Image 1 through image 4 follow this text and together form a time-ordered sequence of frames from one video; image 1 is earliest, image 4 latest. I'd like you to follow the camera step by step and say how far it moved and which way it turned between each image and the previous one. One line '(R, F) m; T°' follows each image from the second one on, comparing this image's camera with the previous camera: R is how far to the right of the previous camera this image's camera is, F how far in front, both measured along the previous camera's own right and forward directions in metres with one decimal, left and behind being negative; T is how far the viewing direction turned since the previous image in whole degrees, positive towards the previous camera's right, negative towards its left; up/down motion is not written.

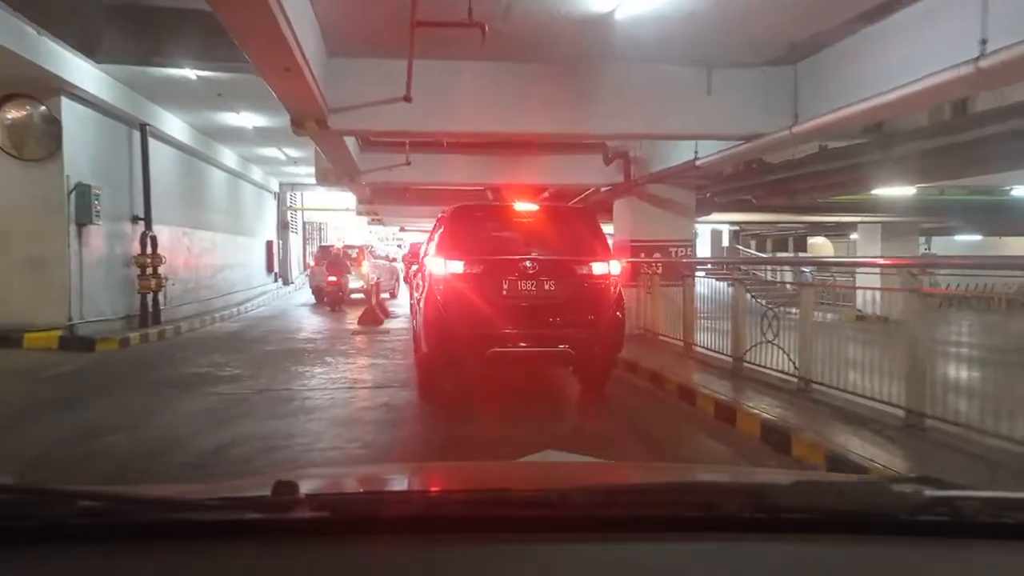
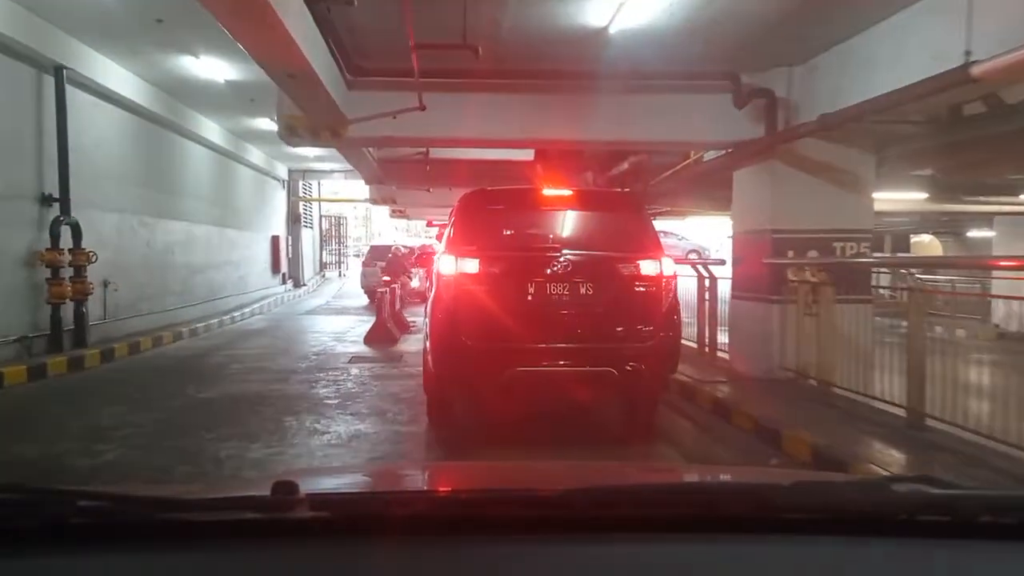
(-0.3, +3.5) m; -2°
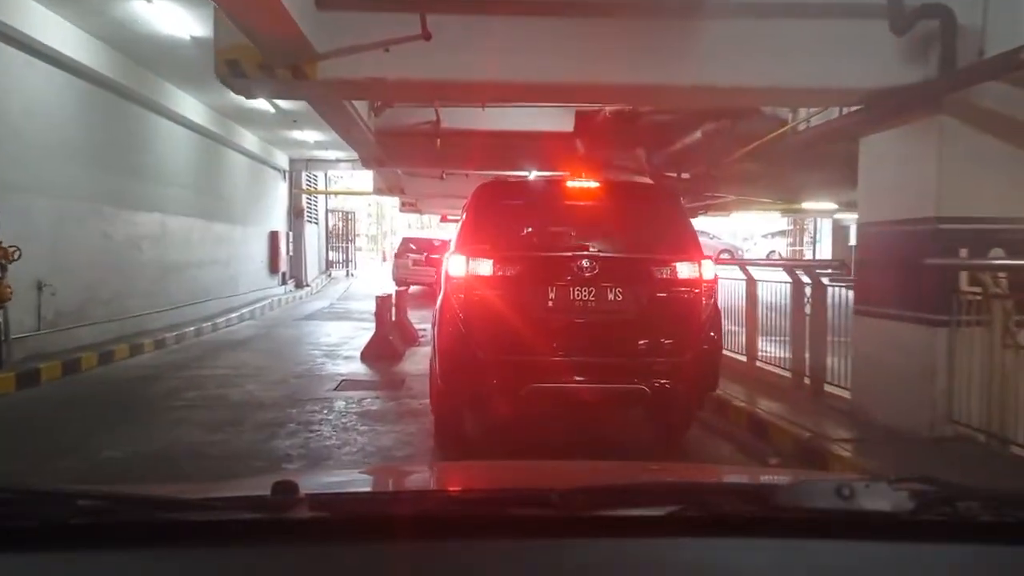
(-0.1, +1.9) m; -1°
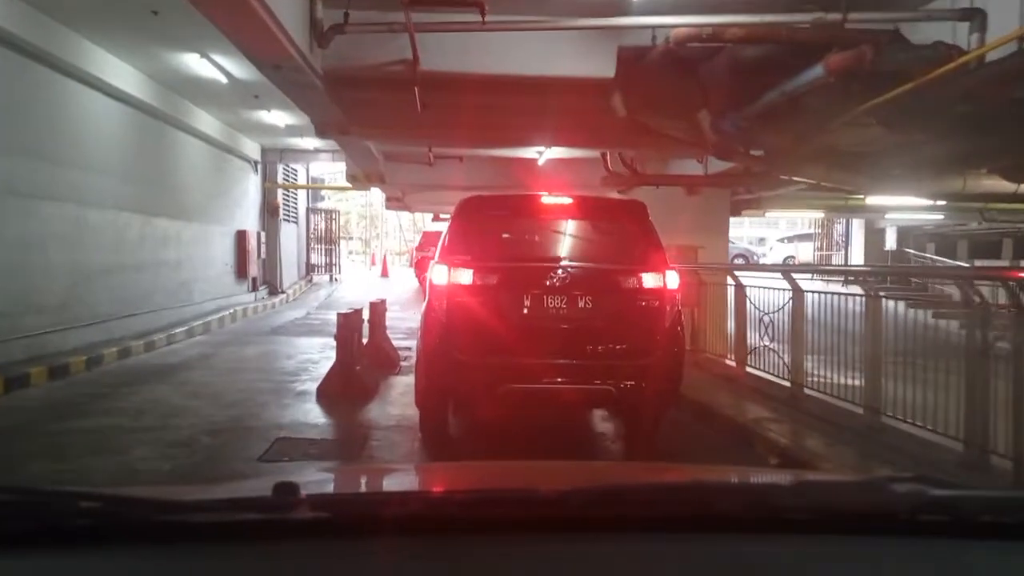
(-0.1, +2.2) m; 0°
